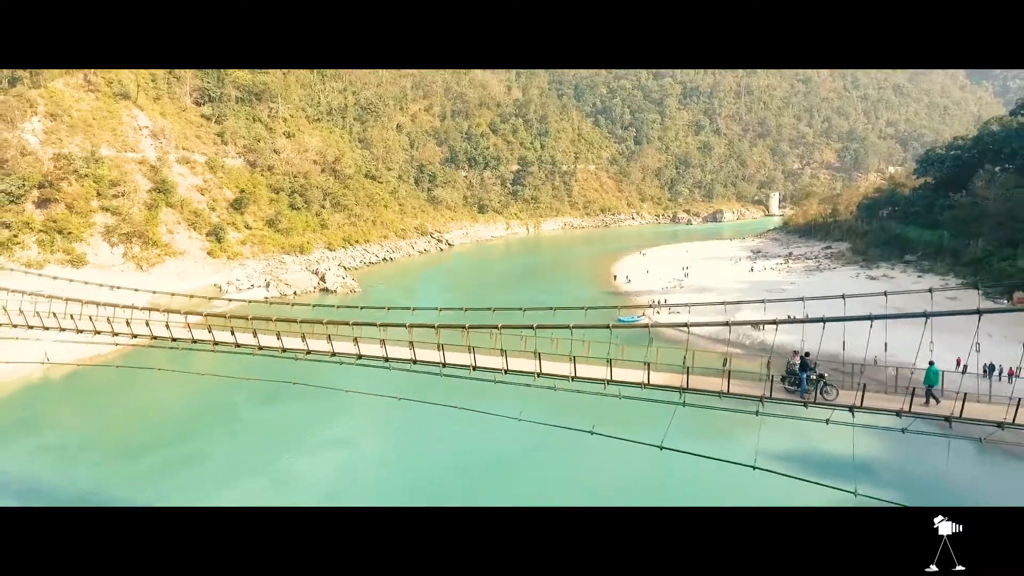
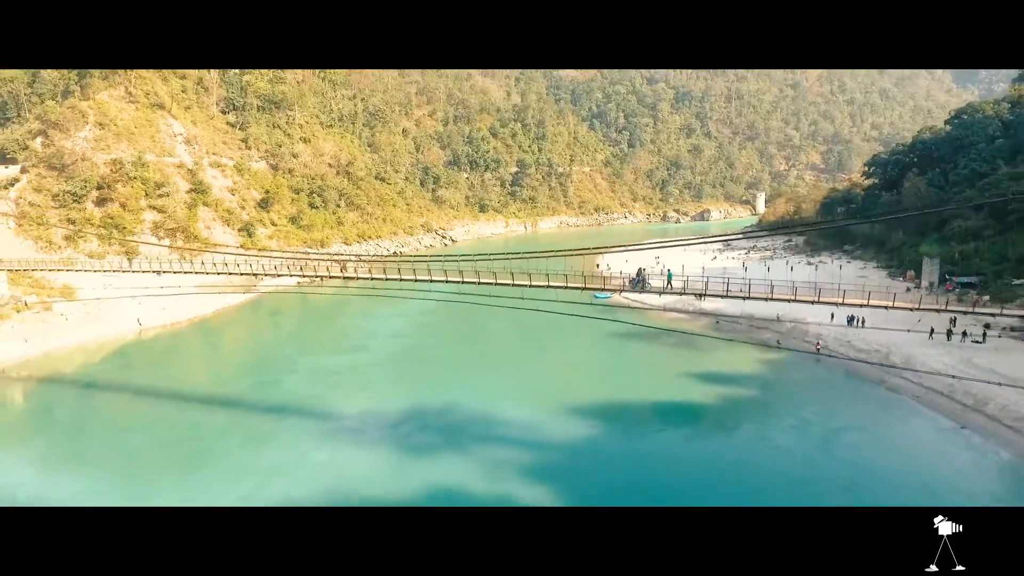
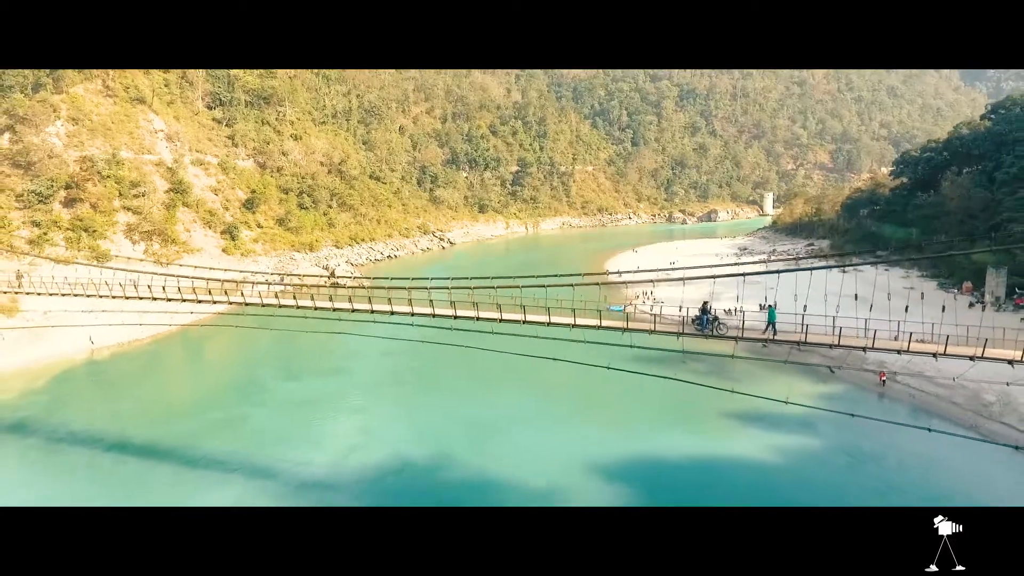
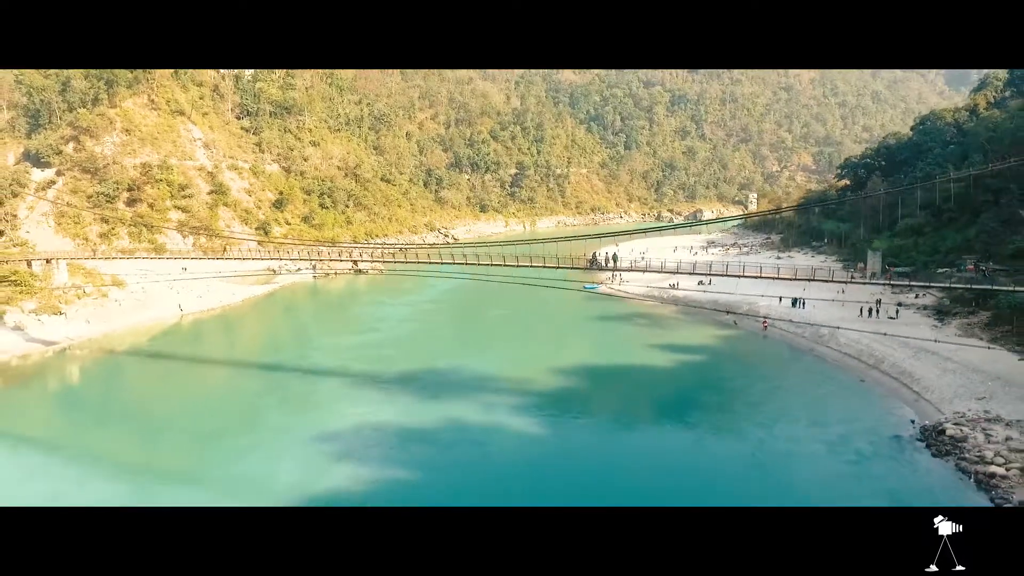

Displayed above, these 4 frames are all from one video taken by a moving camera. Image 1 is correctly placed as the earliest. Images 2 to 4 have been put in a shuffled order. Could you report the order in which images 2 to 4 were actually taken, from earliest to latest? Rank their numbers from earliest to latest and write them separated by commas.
3, 2, 4
